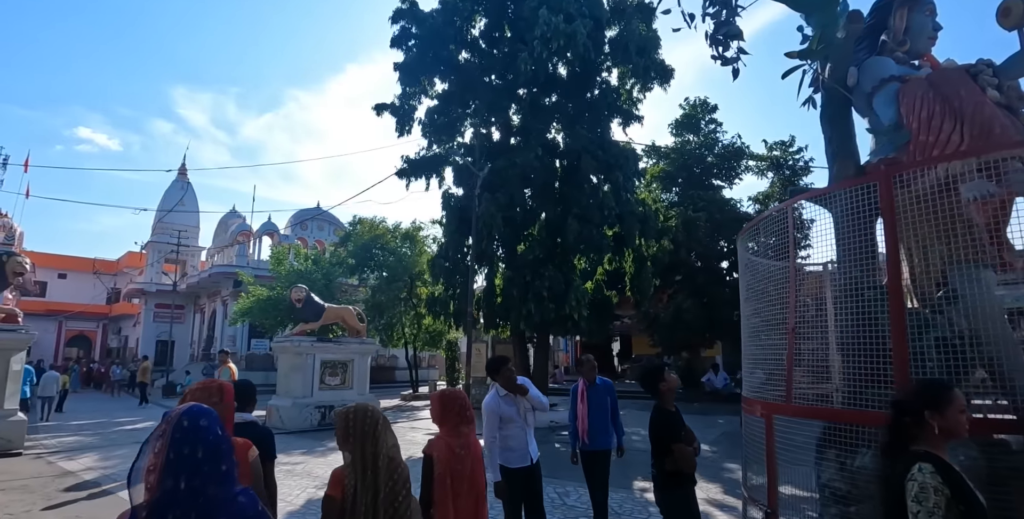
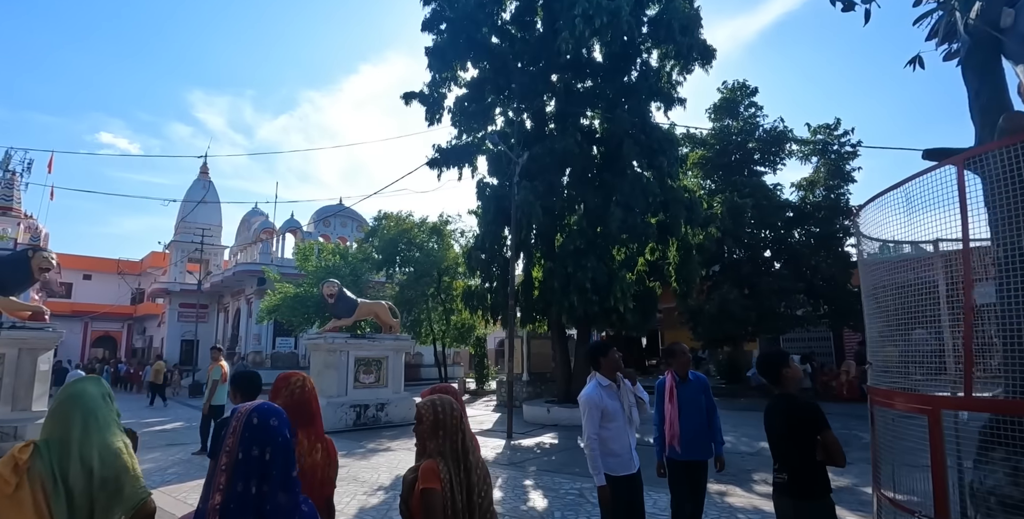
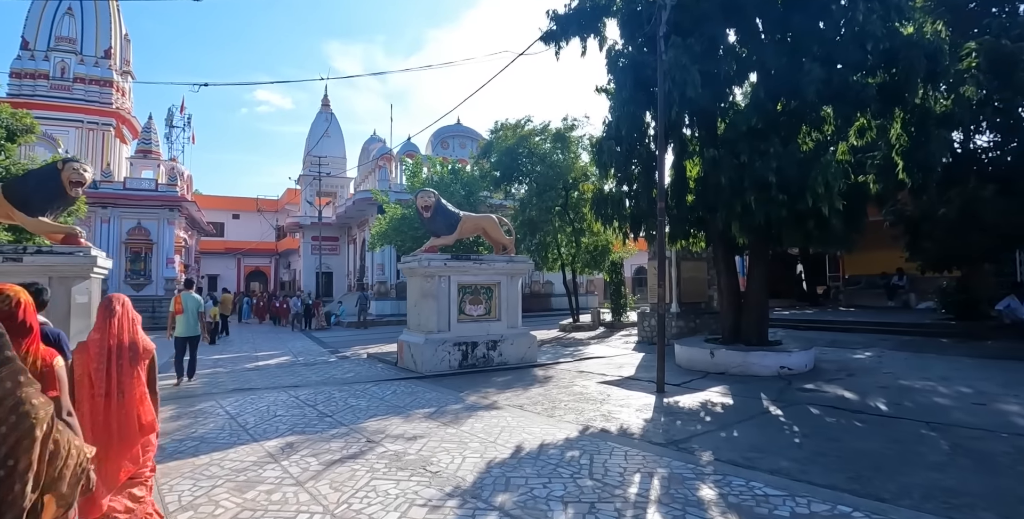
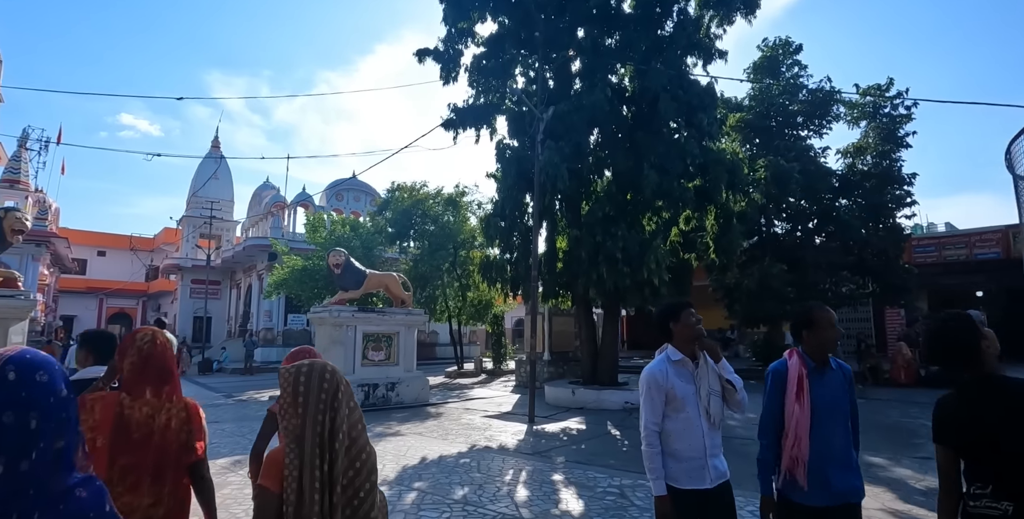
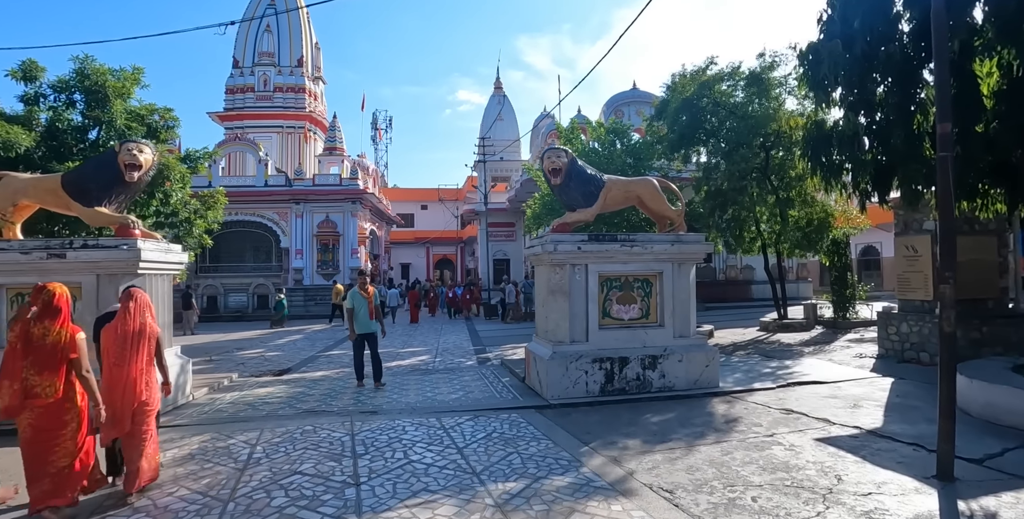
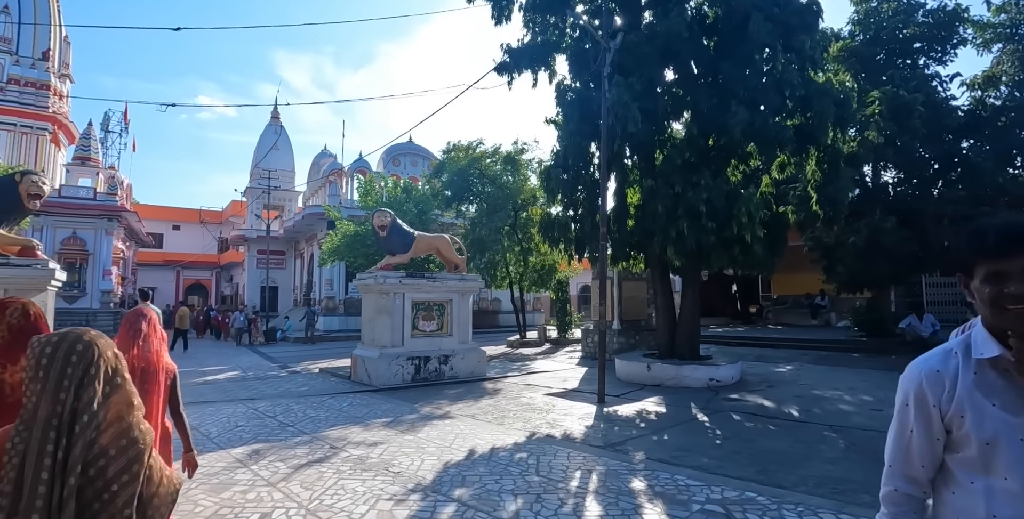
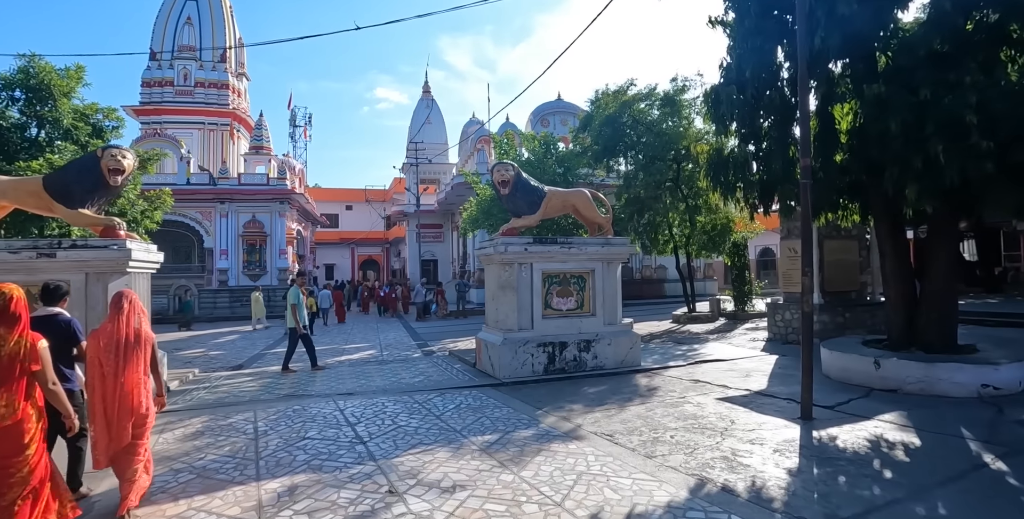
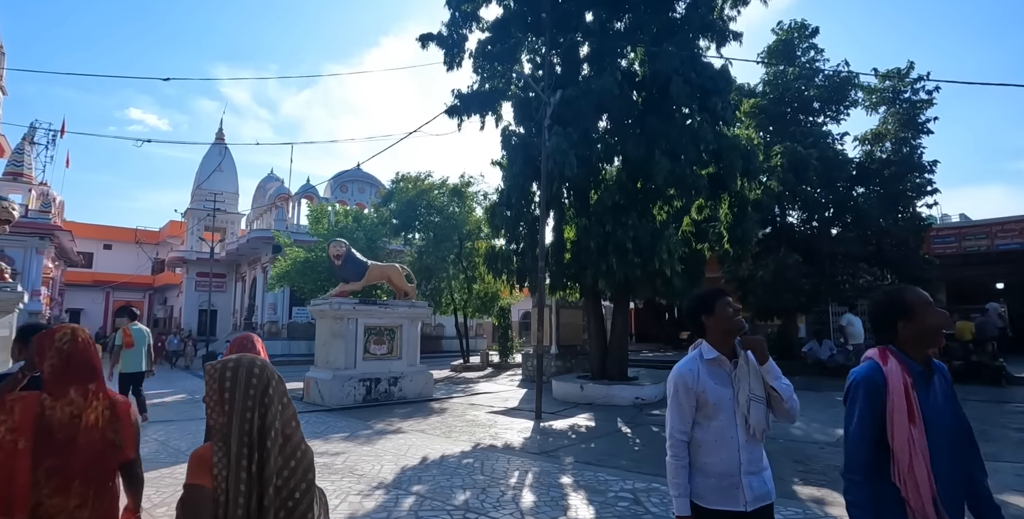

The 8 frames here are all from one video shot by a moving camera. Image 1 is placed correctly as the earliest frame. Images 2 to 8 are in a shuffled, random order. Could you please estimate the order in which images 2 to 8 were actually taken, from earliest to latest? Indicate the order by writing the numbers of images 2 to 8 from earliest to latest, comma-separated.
2, 4, 8, 6, 3, 7, 5
